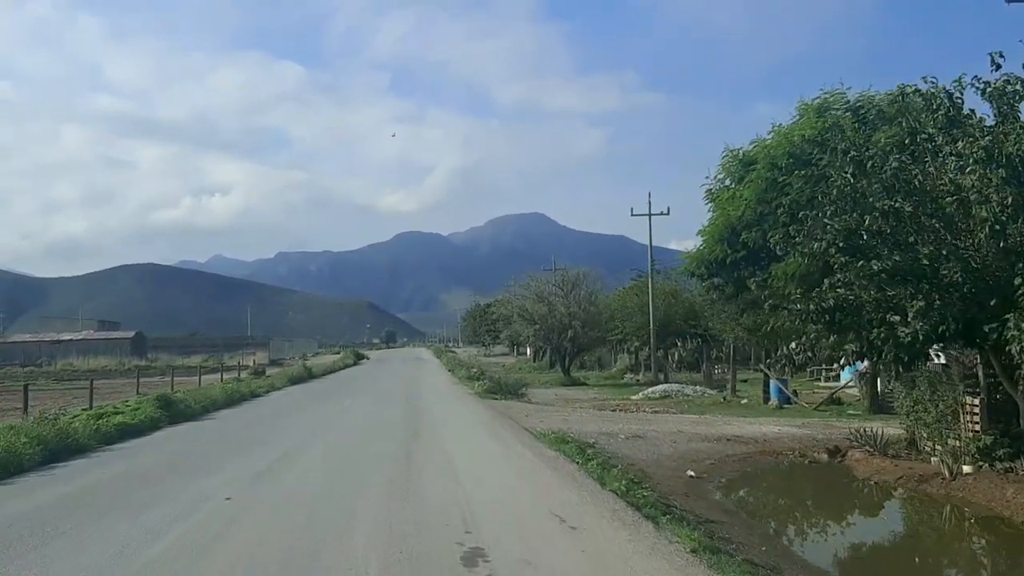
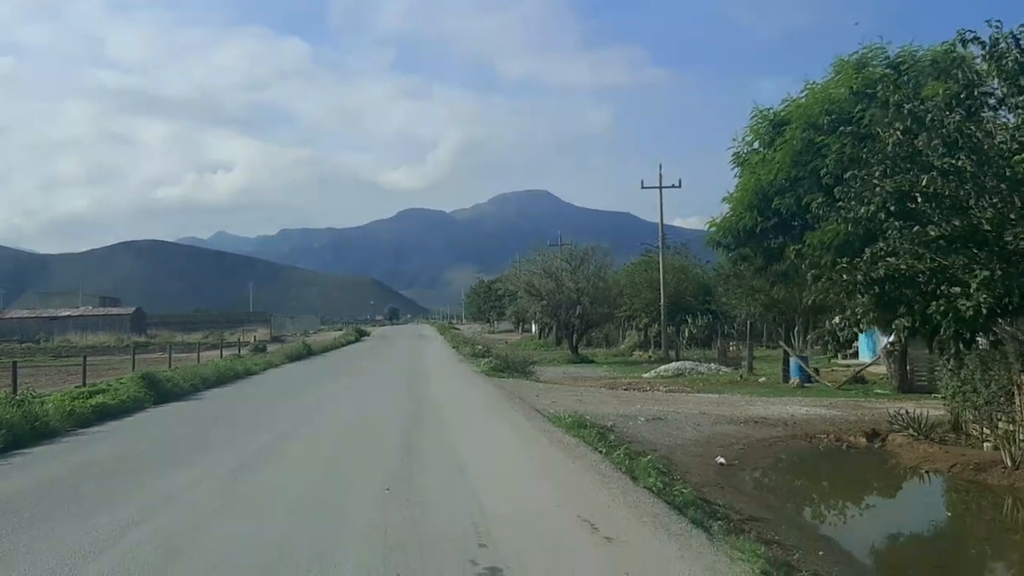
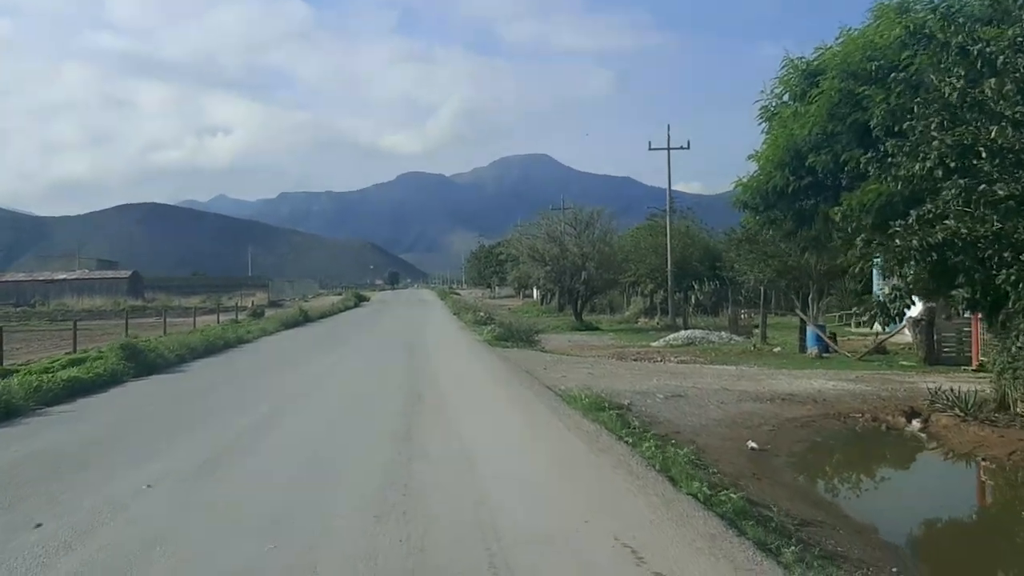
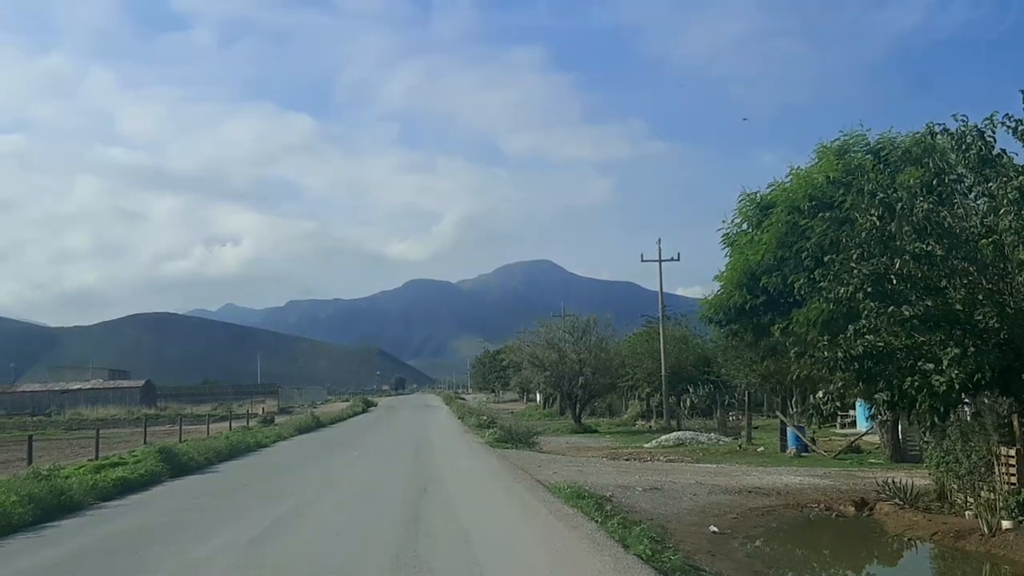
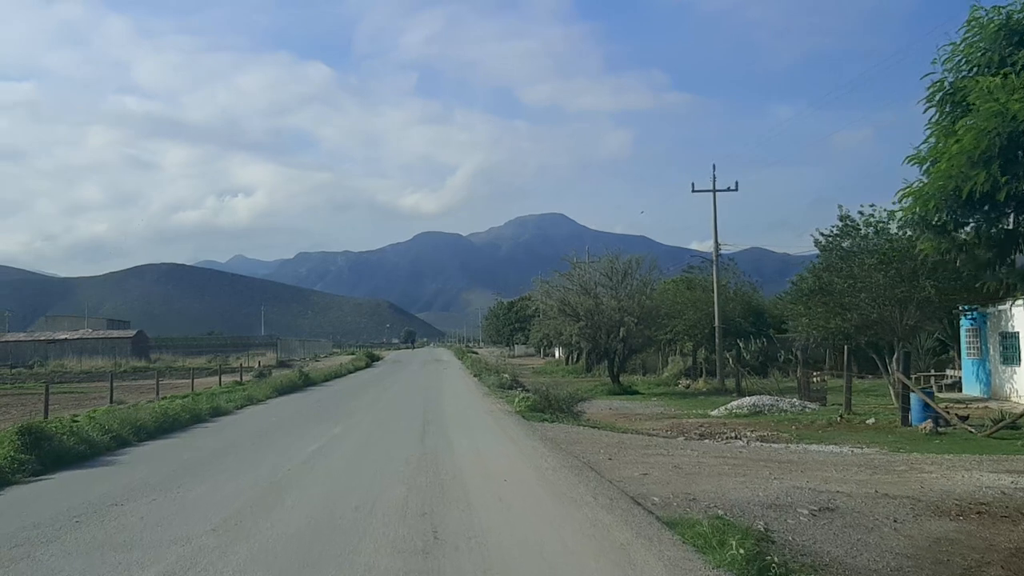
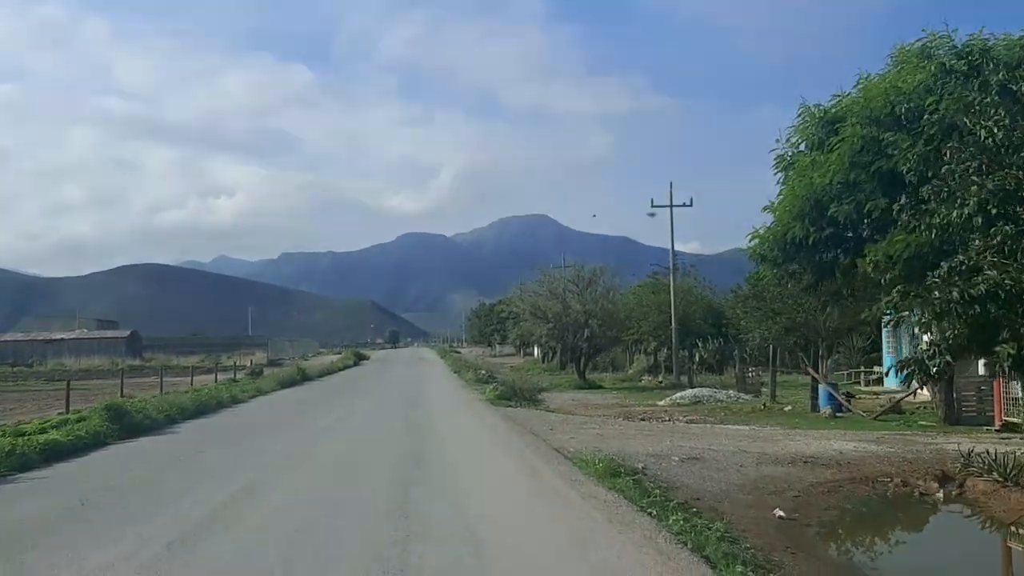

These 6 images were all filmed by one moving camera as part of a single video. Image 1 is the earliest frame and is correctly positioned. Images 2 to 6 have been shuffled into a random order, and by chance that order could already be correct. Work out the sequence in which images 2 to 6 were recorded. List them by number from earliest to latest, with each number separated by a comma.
4, 2, 3, 6, 5
